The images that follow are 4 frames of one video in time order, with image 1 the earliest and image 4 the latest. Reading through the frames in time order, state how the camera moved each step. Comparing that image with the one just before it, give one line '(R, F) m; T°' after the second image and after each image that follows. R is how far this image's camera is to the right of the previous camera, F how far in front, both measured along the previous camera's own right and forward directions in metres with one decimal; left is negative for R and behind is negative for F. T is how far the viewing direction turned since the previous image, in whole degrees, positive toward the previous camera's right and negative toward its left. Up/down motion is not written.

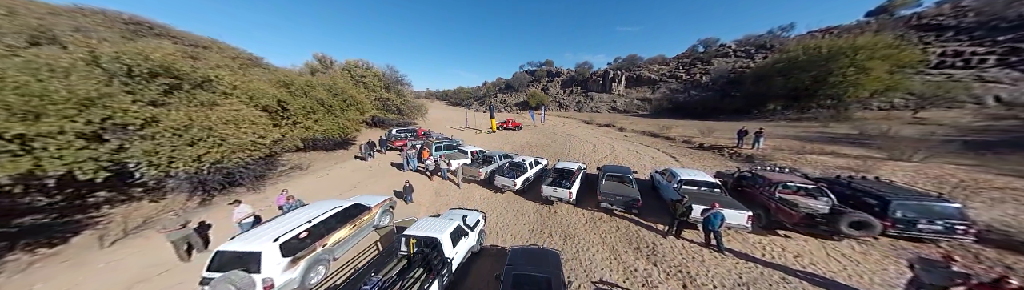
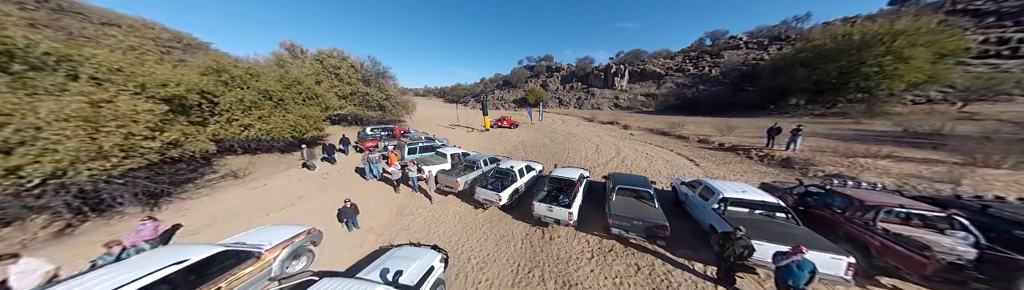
(+0.7, +2.2) m; 0°
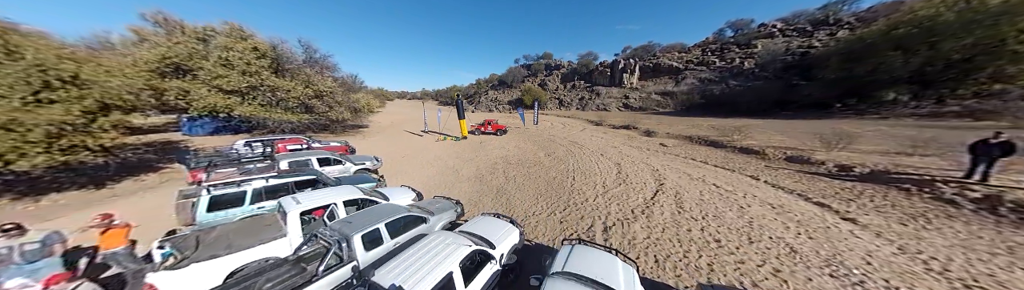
(+1.6, +5.9) m; 0°
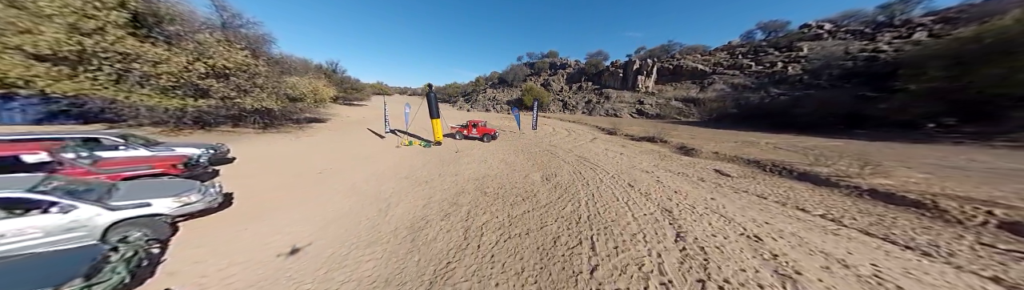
(+0.9, +4.4) m; 0°
